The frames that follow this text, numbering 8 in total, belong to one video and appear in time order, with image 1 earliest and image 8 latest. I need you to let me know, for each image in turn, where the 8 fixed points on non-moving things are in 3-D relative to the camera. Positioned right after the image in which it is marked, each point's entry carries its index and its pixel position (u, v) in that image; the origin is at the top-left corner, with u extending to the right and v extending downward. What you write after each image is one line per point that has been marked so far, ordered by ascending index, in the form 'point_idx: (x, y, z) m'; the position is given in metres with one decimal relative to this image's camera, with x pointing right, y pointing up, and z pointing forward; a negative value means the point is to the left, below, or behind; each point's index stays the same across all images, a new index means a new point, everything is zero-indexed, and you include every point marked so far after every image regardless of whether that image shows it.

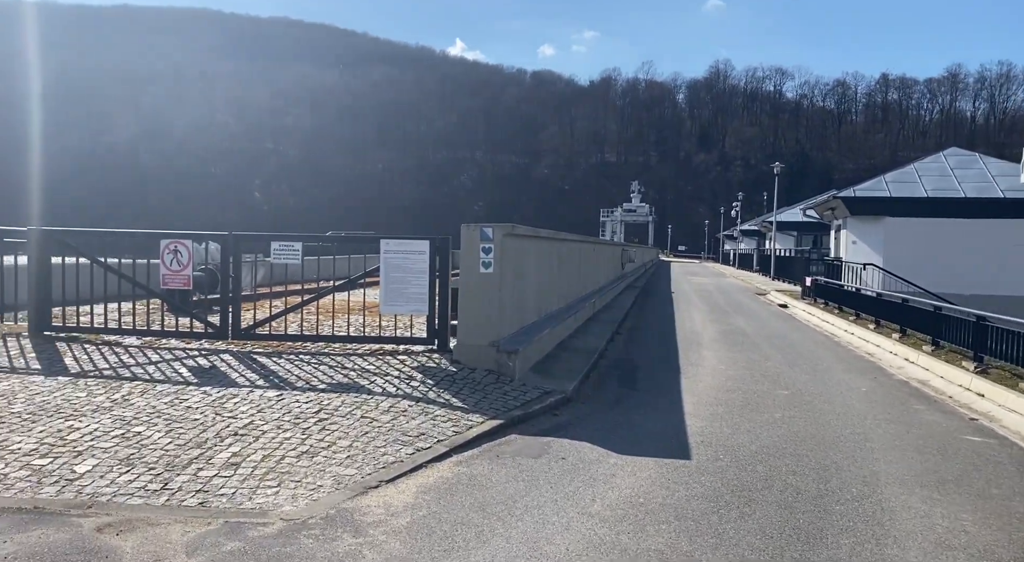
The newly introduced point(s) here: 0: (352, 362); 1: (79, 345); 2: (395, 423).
0: (-1.9, -1.0, +9.1) m
1: (-5.4, -0.8, +9.5) m
2: (-1.1, -1.3, +7.1) m
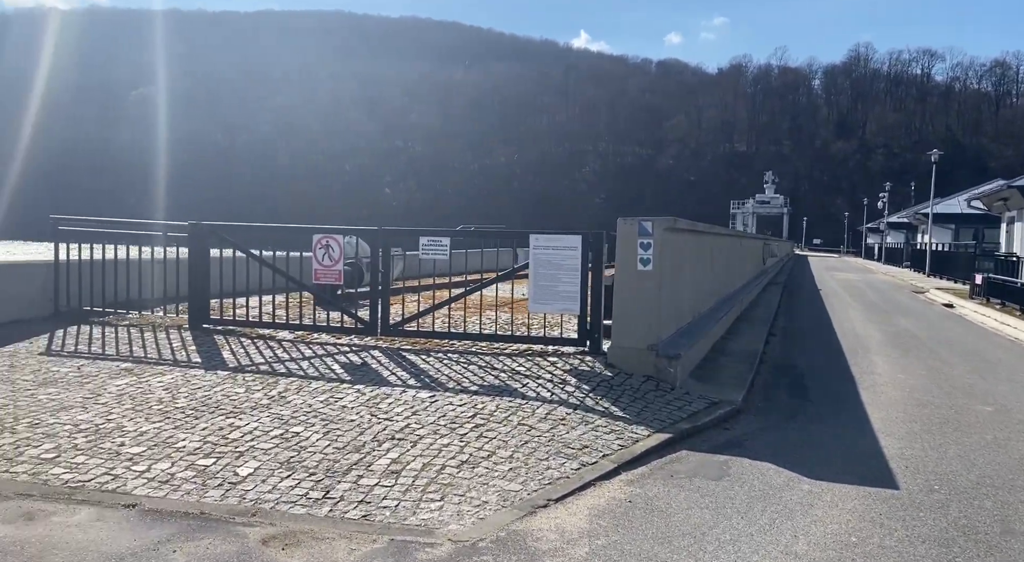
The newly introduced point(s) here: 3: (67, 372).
0: (-0.1, -0.9, +8.6) m
1: (-3.5, -0.7, +9.6) m
2: (+0.4, -1.3, +6.5) m
3: (-4.6, -1.0, +8.0) m
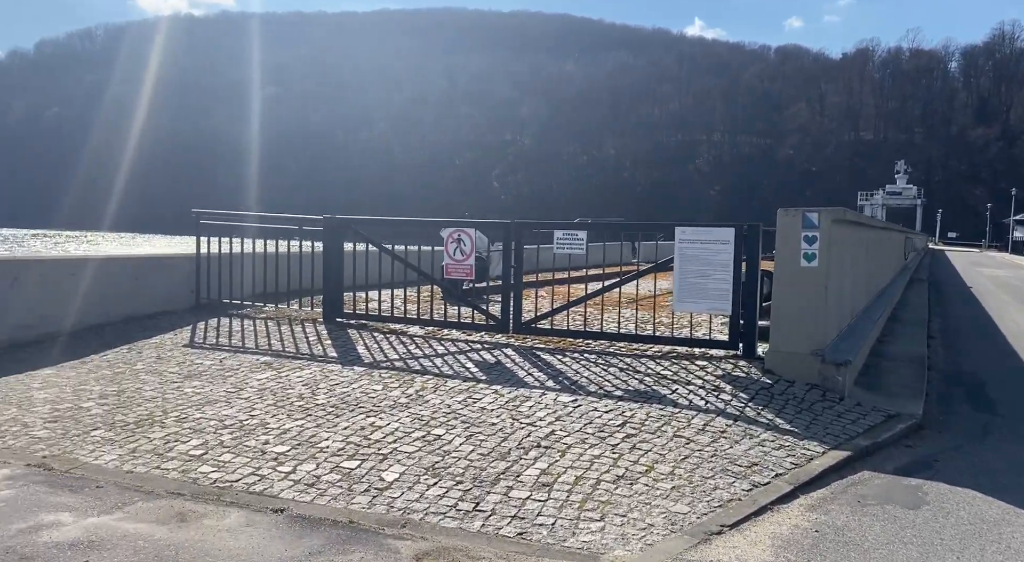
0: (+1.4, -0.9, +8.1) m
1: (-1.8, -0.6, +9.5) m
2: (+1.6, -1.3, +5.9) m
3: (-3.2, -0.9, +8.0) m
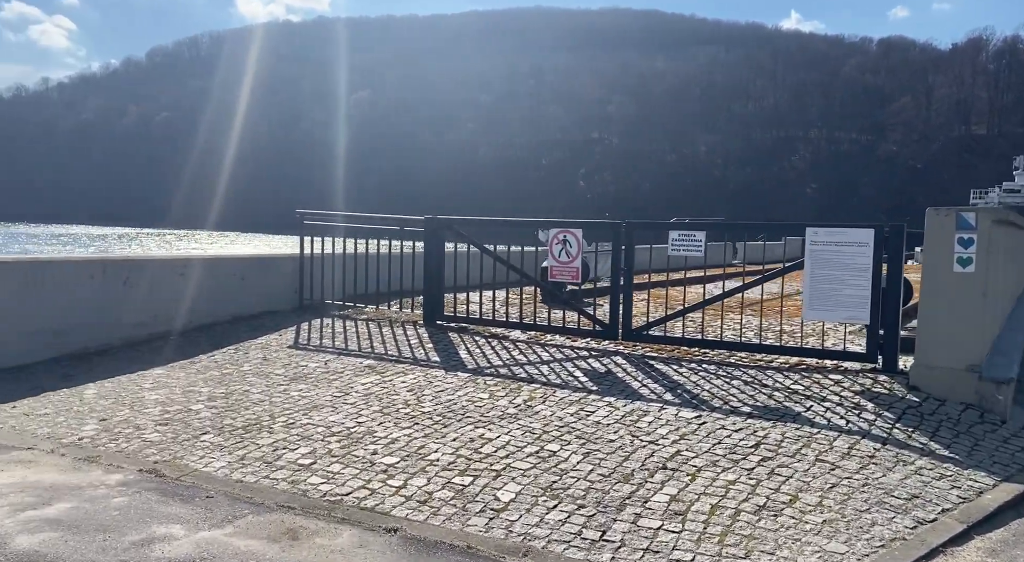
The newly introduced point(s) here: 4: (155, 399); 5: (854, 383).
0: (+2.5, -0.9, +7.4) m
1: (-0.5, -0.7, +9.2) m
2: (+2.5, -1.3, +5.3) m
3: (-2.0, -0.9, +7.9) m
4: (-3.2, -1.1, +6.8) m
5: (+3.2, -0.9, +7.2) m
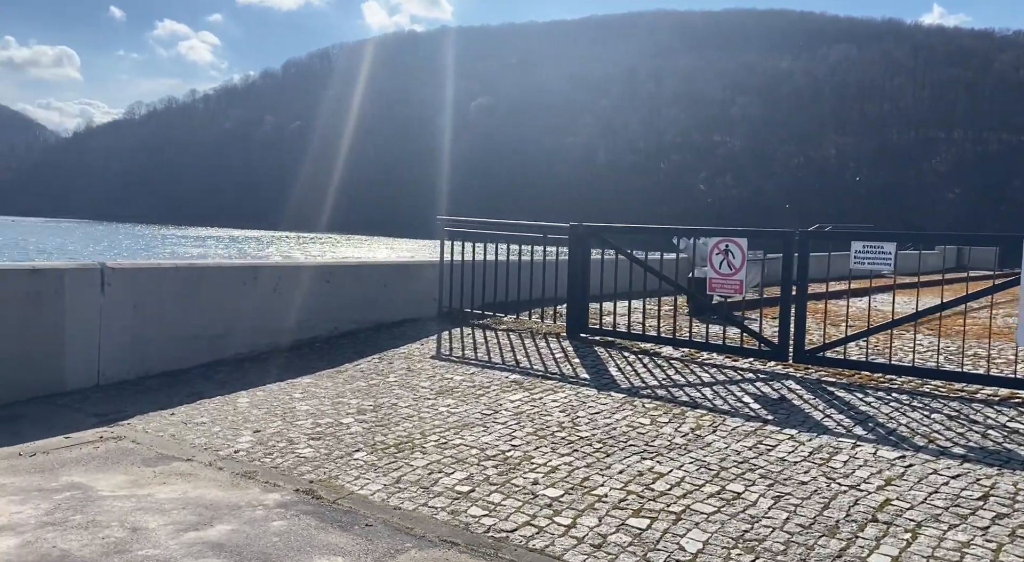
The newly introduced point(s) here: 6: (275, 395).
0: (+3.9, -1.1, +6.4) m
1: (+1.2, -0.8, +8.6) m
2: (+3.5, -1.5, +4.3) m
3: (-0.5, -1.0, +7.5) m
4: (-1.8, -1.1, +6.7) m
5: (+4.6, -1.1, +6.1) m
6: (-2.2, -1.1, +7.1) m
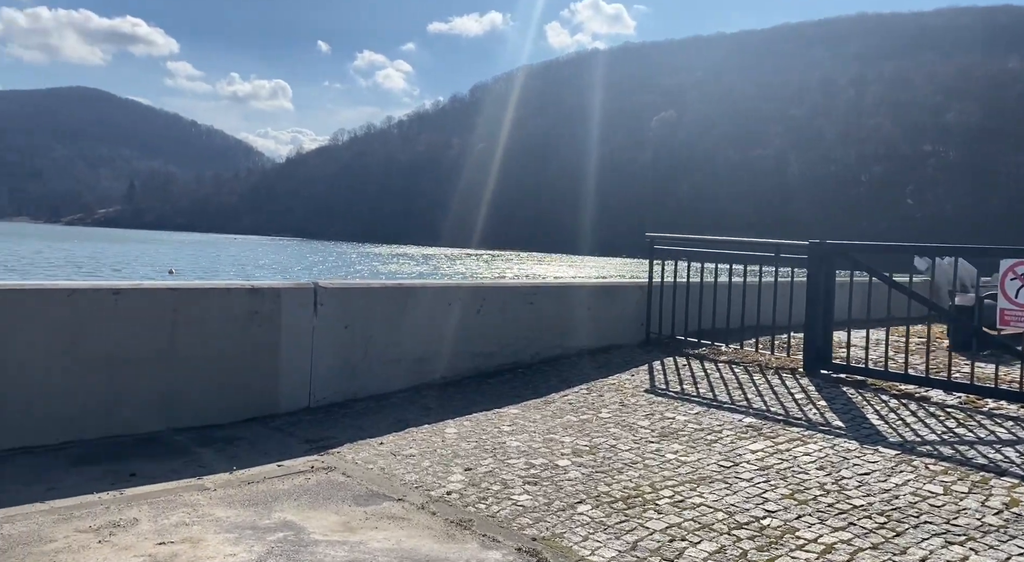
0: (+5.6, -1.3, +4.5) m
1: (+3.4, -1.1, +7.3) m
2: (+4.7, -1.7, +2.5) m
3: (+1.5, -1.2, +6.6) m
4: (0.0, -1.3, +6.0) m
5: (+6.1, -1.4, +4.0) m
6: (-0.2, -1.2, +6.5) m
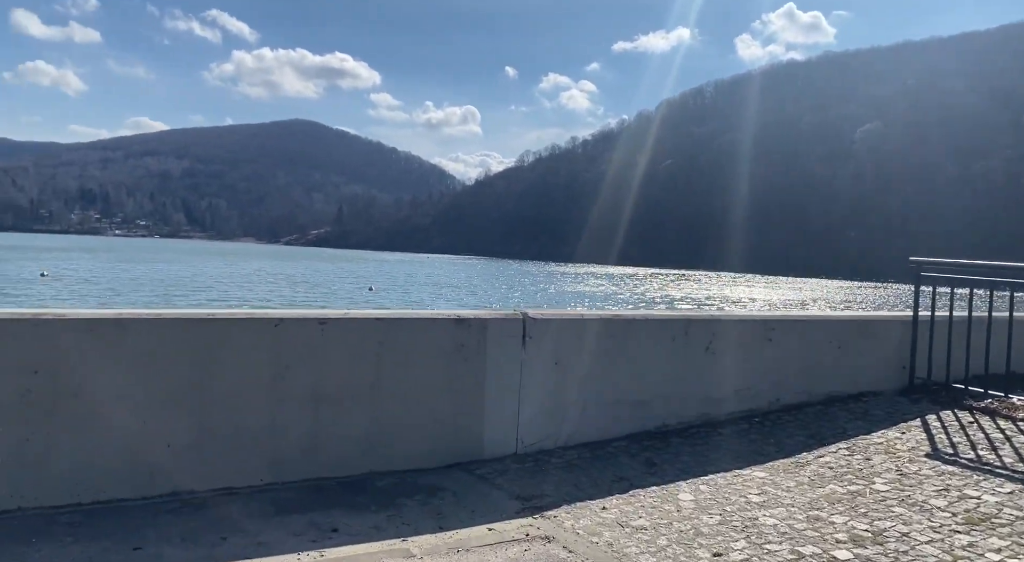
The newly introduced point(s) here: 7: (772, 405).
0: (+6.7, -1.6, +2.0) m
1: (+5.3, -1.4, +5.2) m
2: (+5.4, -1.9, +0.3) m
3: (+3.2, -1.5, +5.0) m
4: (+1.7, -1.6, +4.8) m
5: (+7.1, -1.6, +1.4) m
6: (+1.5, -1.5, +5.4) m
7: (+2.4, -1.1, +7.2) m
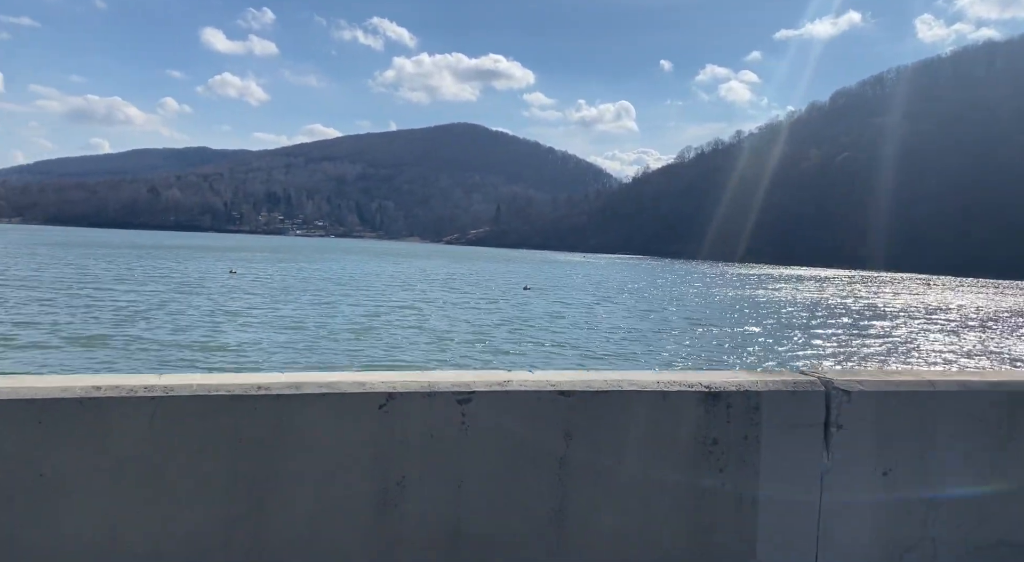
0: (+7.0, -1.8, -2.0) m
1: (+6.2, -1.6, +1.4) m
2: (+5.4, -2.1, -3.4) m
3: (+4.2, -1.7, +1.6) m
4: (+2.6, -1.7, +1.7) m
5: (+7.3, -1.9, -2.7) m
6: (+2.6, -1.7, +2.3) m
7: (+3.9, -1.3, +3.9) m
